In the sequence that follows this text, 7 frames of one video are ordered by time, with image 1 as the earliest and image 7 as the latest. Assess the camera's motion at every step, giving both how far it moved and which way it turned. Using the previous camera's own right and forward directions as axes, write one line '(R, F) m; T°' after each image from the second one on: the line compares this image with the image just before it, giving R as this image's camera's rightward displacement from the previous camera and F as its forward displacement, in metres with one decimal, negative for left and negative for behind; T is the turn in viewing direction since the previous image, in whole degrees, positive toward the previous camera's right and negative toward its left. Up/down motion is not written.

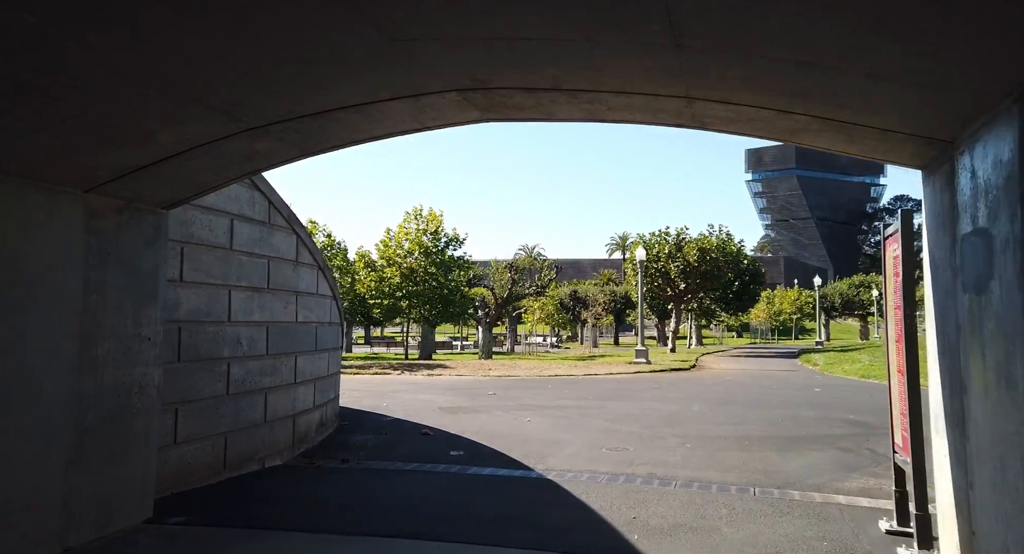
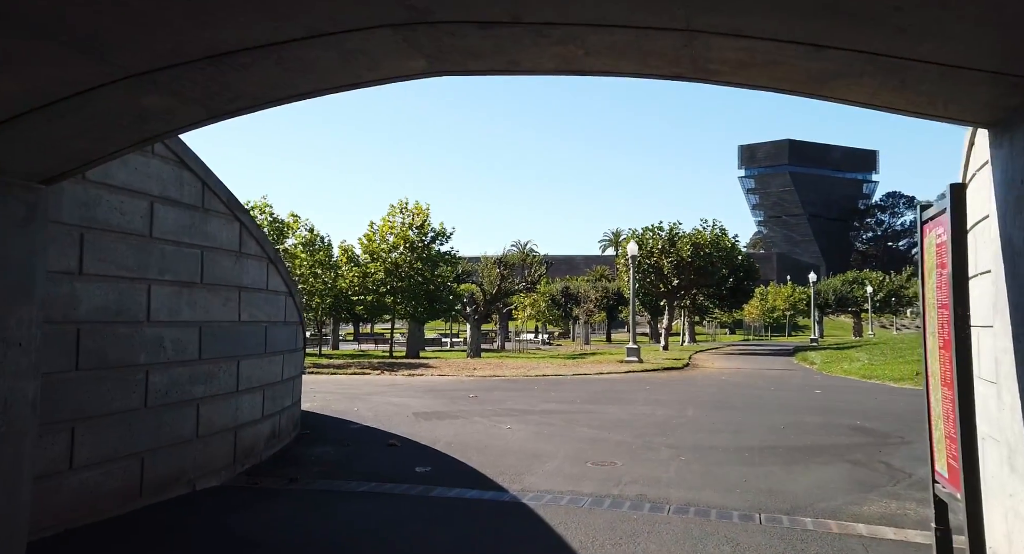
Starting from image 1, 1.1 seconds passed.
(+0.2, +1.0) m; 0°
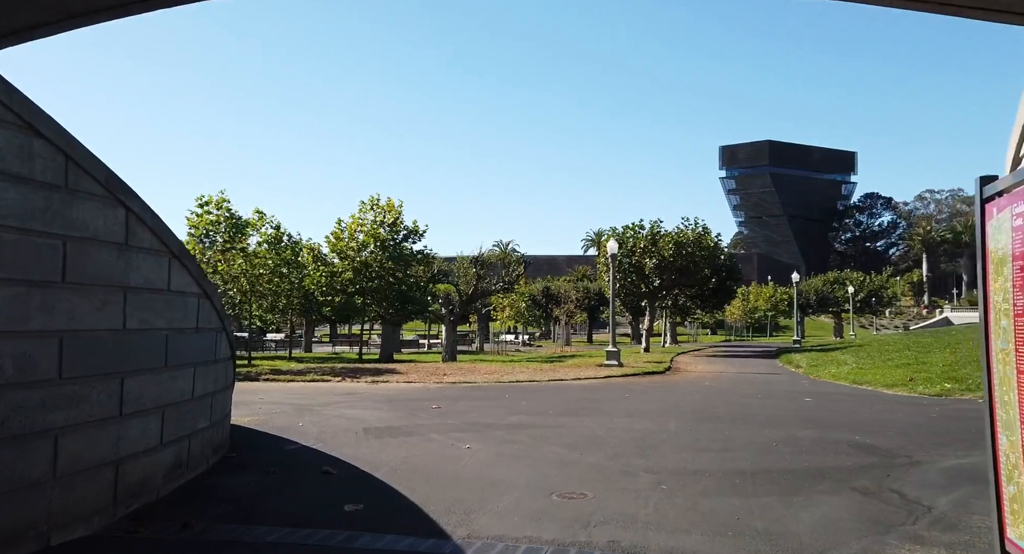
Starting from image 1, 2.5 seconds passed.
(+0.3, +1.3) m; +1°
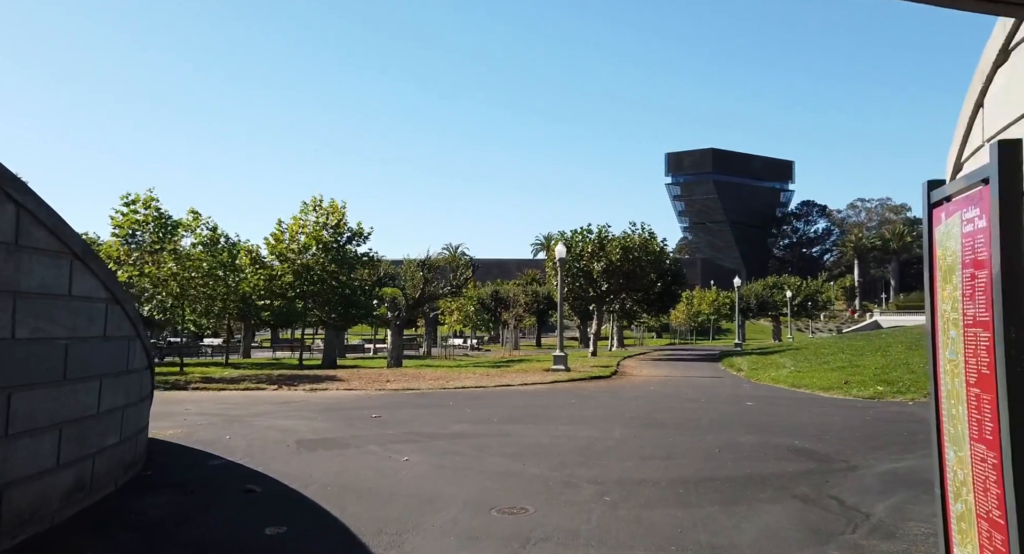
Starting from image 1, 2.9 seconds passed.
(+0.1, +0.3) m; +3°
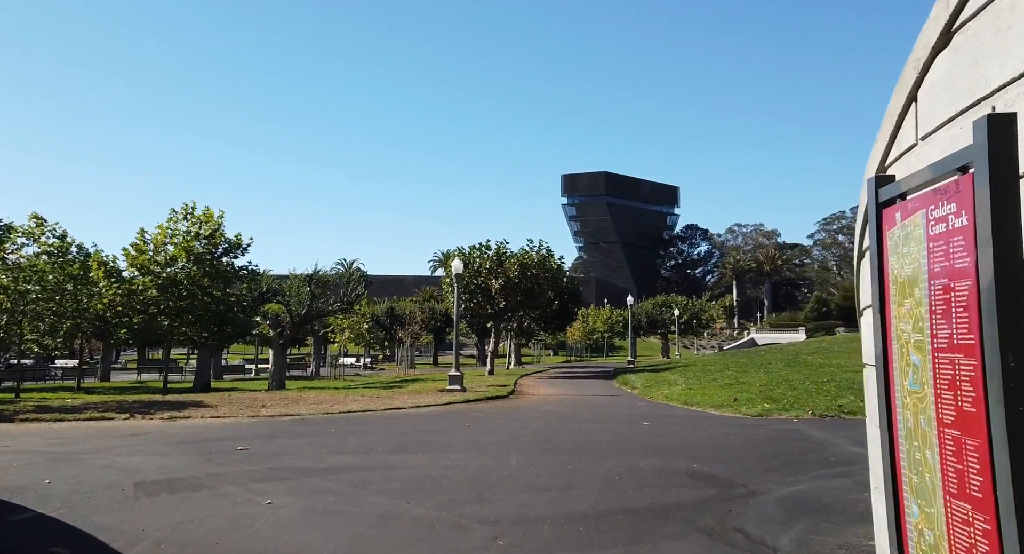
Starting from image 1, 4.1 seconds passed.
(+0.1, +0.8) m; +7°
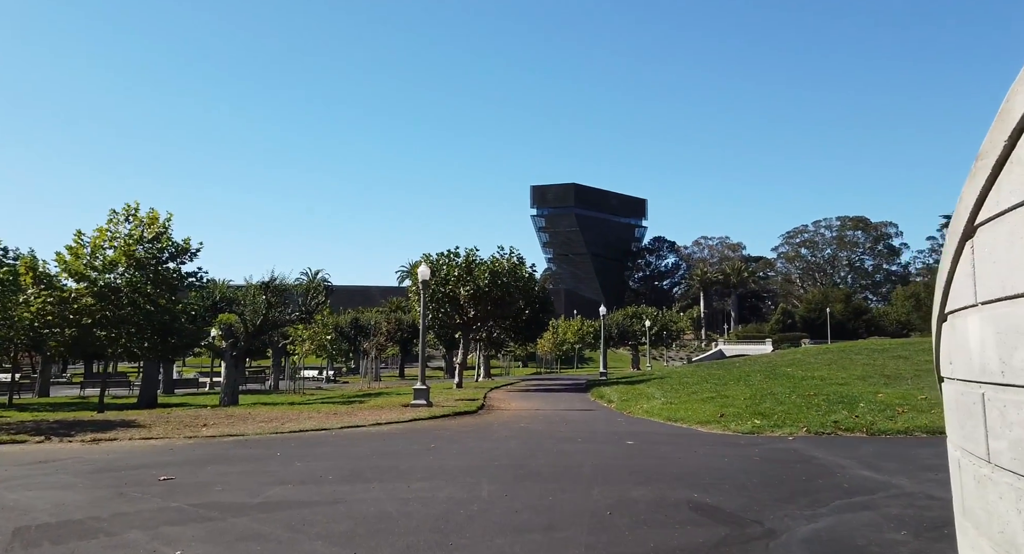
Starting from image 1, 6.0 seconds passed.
(0.0, +1.6) m; +2°
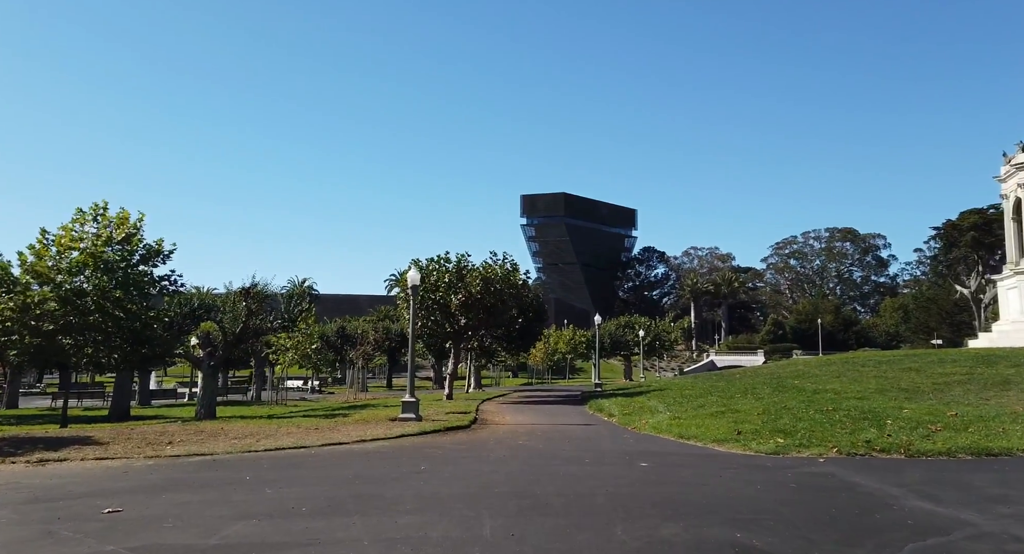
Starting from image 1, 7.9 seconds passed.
(-0.2, +1.5) m; +1°
